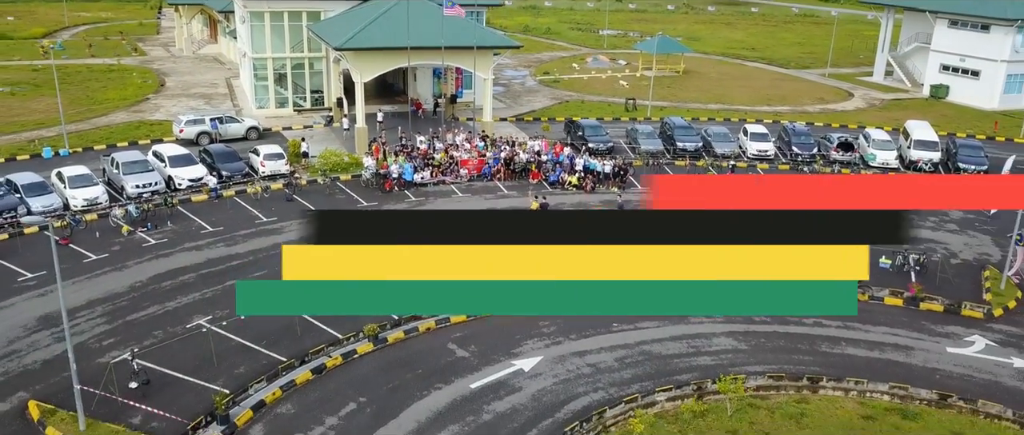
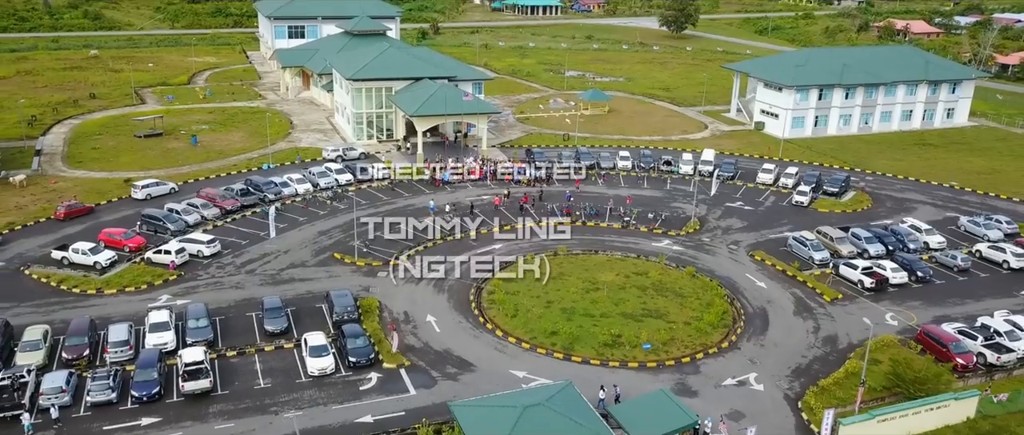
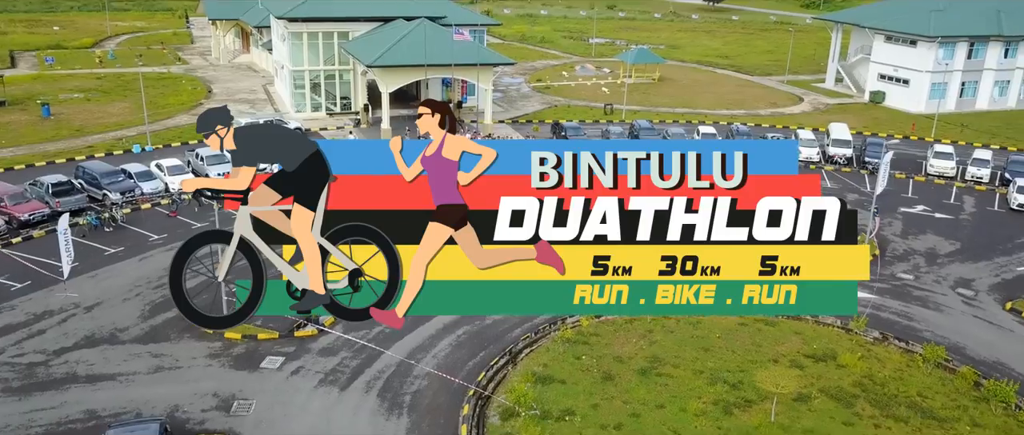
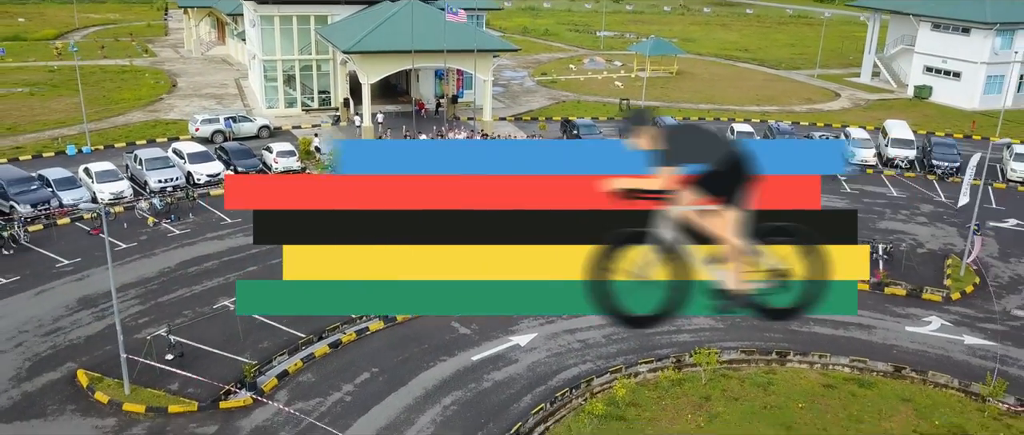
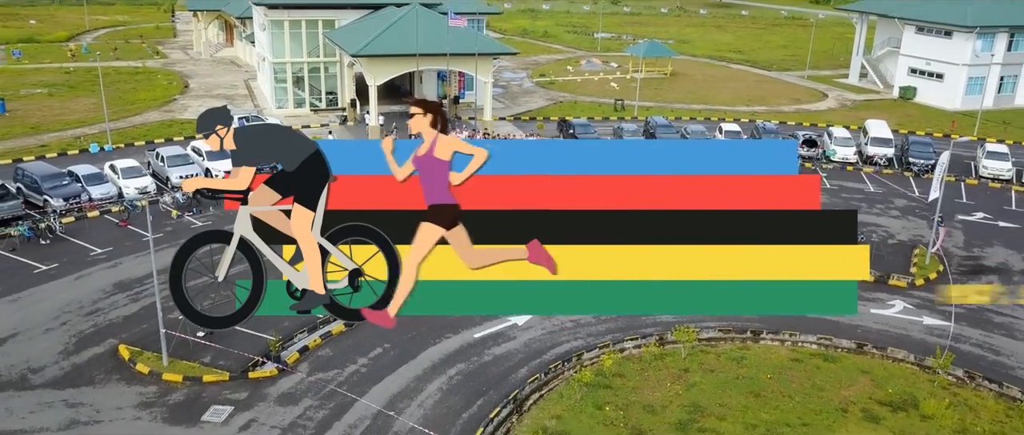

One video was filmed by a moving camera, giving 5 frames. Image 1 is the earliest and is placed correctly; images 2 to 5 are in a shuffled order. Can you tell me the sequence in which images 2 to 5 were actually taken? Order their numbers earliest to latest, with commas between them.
4, 5, 3, 2
